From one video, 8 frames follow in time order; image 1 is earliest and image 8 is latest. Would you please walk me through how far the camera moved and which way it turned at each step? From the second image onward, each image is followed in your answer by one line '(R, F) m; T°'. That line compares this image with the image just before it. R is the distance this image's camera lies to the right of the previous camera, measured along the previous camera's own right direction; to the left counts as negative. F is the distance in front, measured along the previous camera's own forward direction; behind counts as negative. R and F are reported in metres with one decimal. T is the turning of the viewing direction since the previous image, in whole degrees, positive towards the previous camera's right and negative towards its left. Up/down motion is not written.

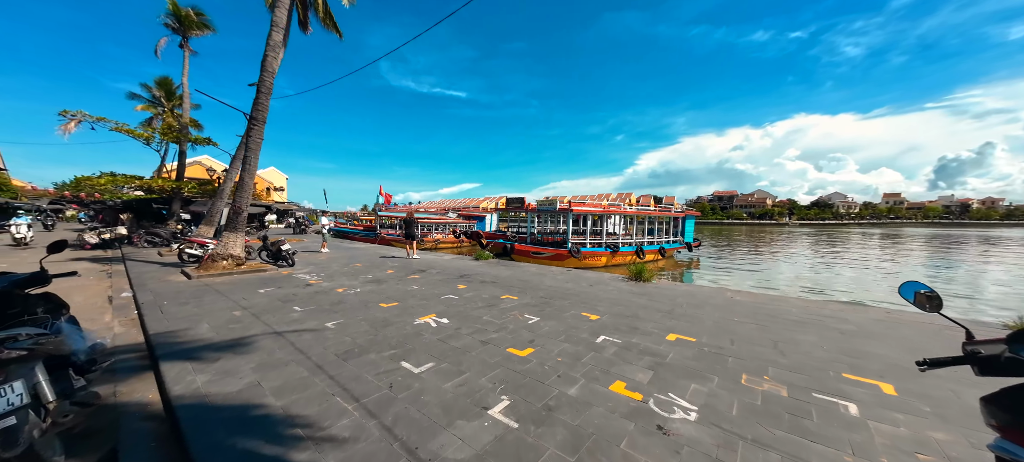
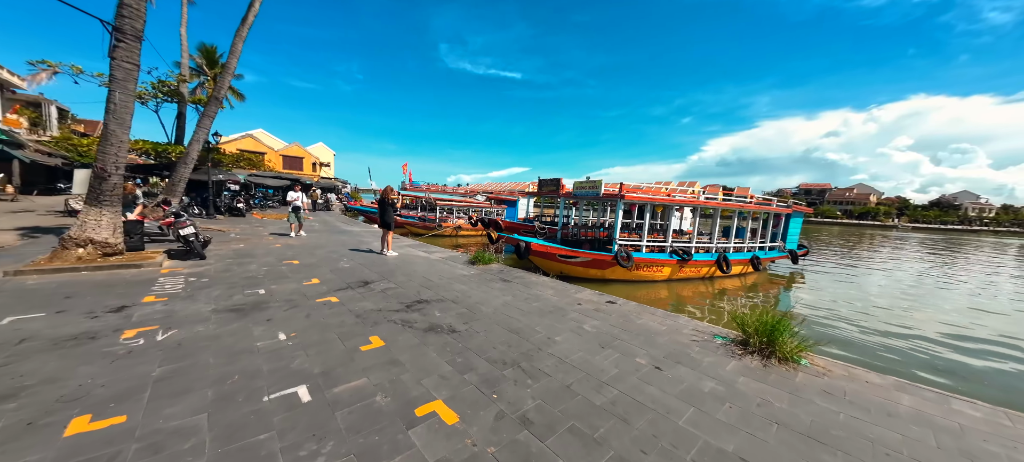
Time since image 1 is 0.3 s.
(+0.5, +2.9) m; -8°
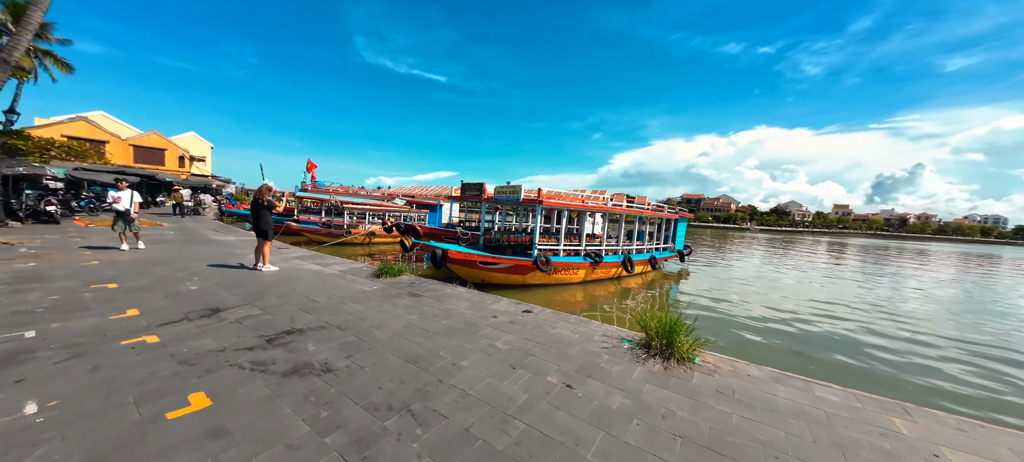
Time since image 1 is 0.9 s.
(+0.2, +0.3) m; +13°
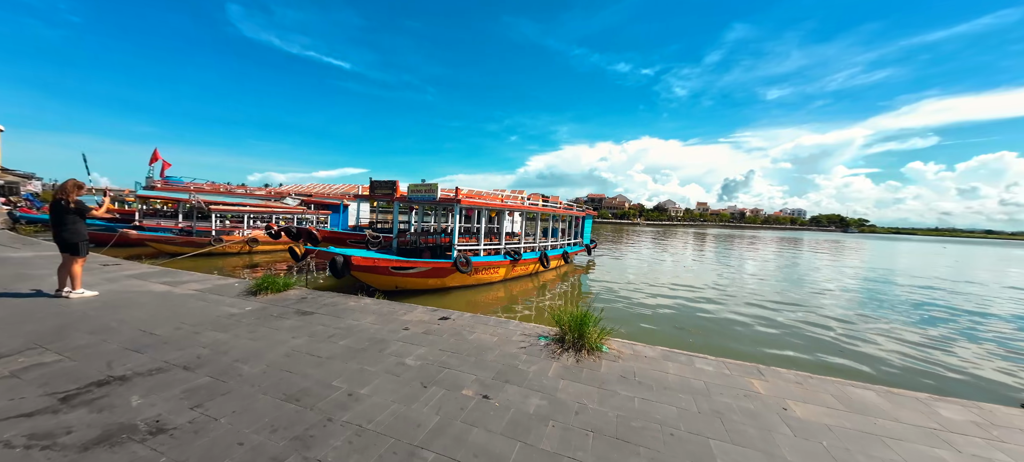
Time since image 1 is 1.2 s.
(+0.1, +0.2) m; +14°
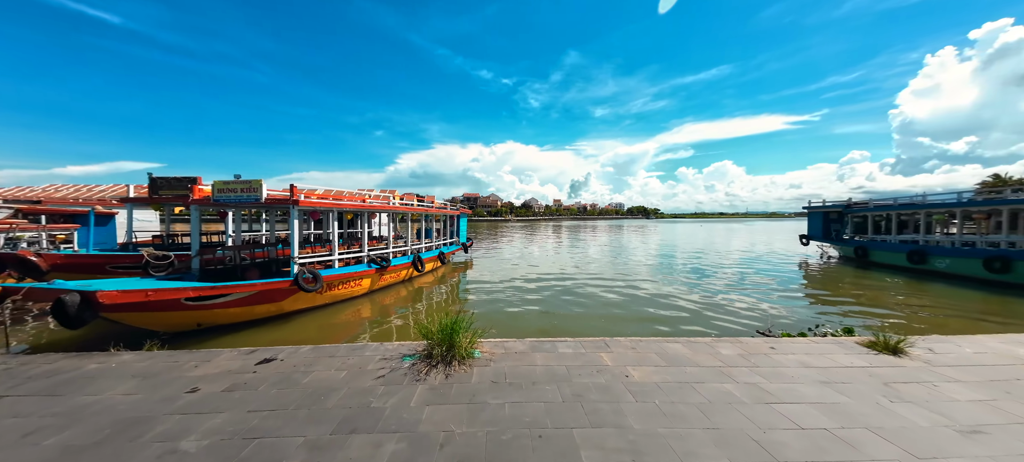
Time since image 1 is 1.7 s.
(+0.2, +0.3) m; +22°
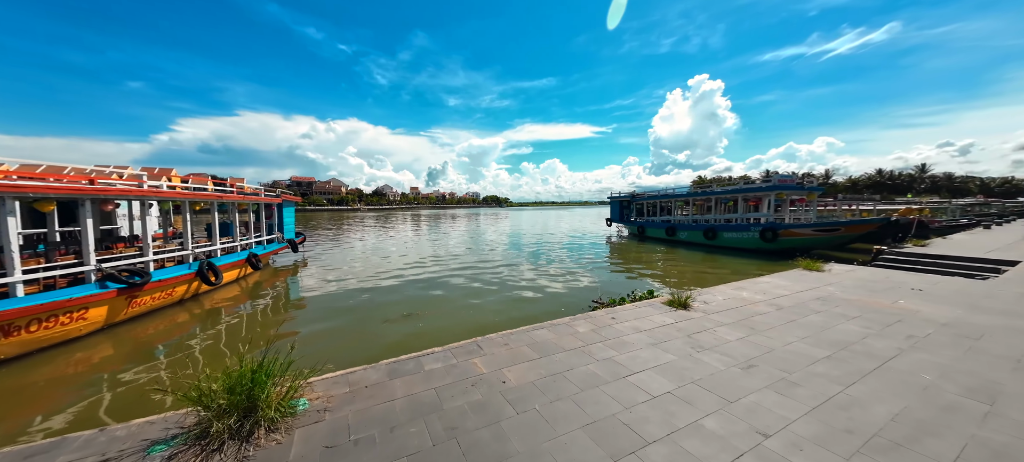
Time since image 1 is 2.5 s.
(+0.1, +0.8) m; +25°
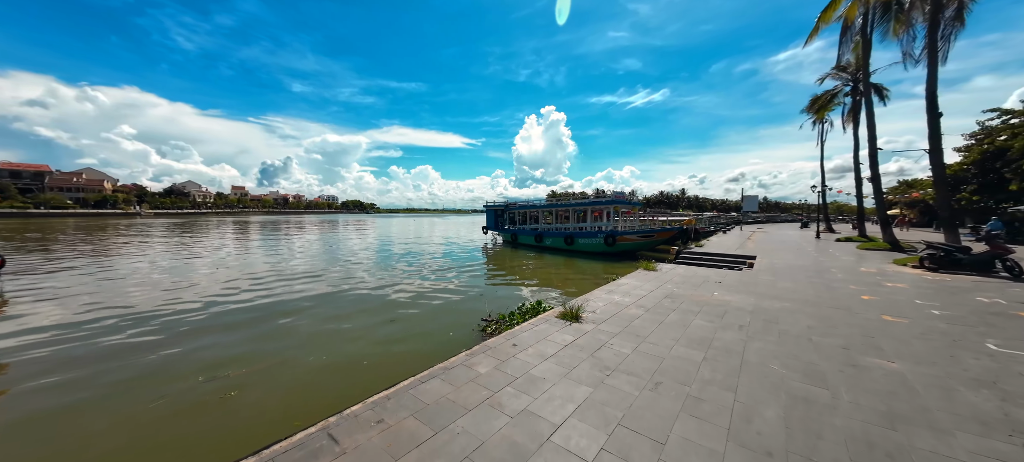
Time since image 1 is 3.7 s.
(-0.1, +1.2) m; +23°
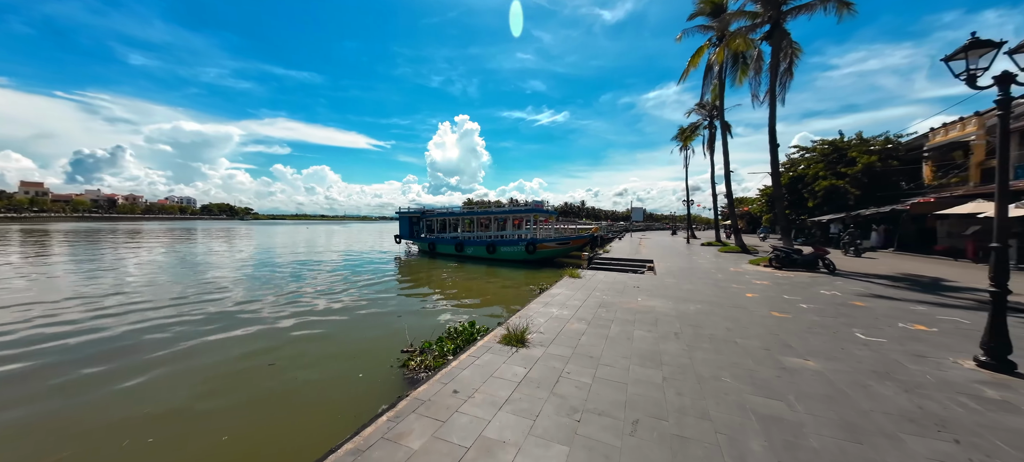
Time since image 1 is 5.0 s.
(-0.3, +1.1) m; +16°
